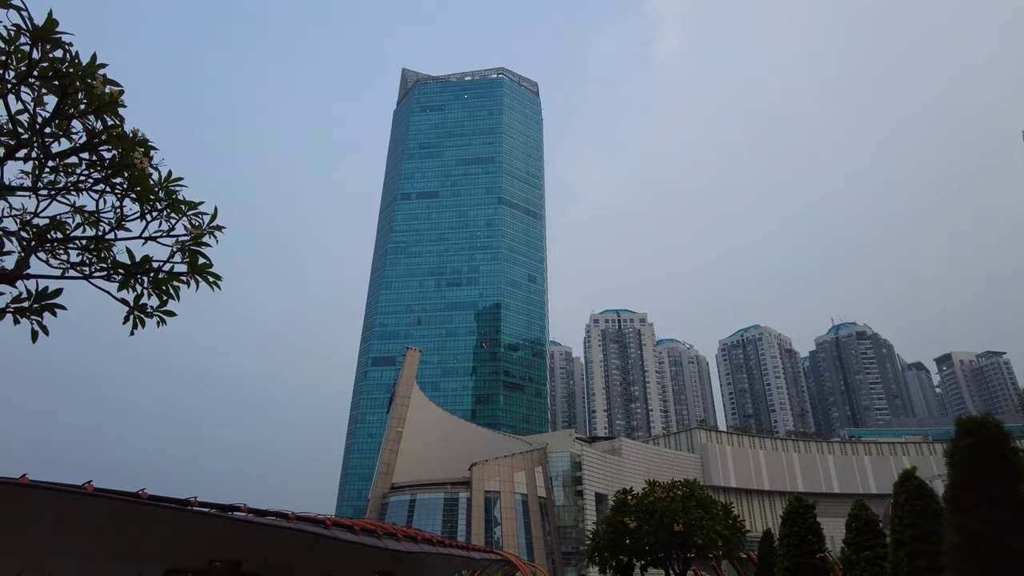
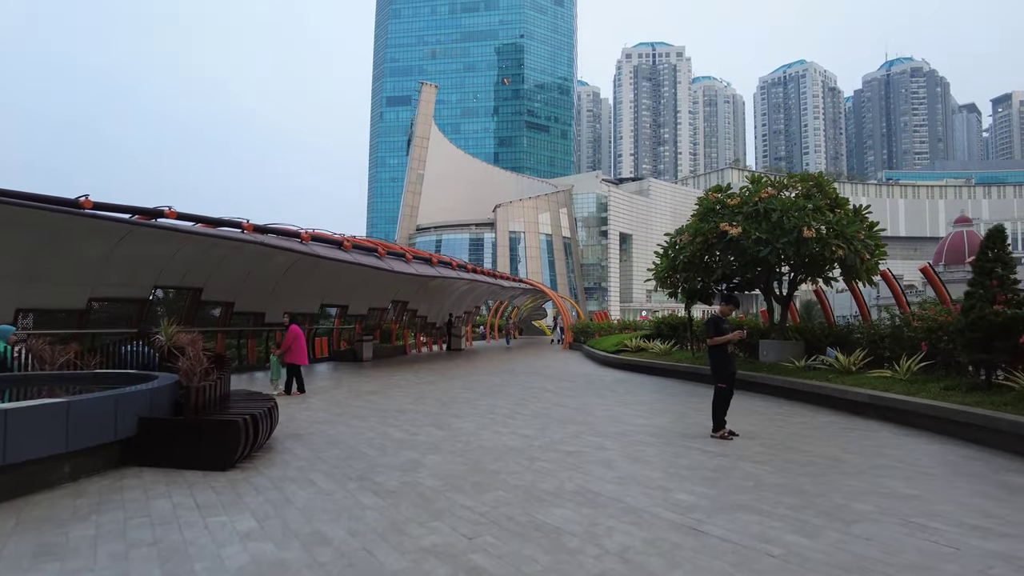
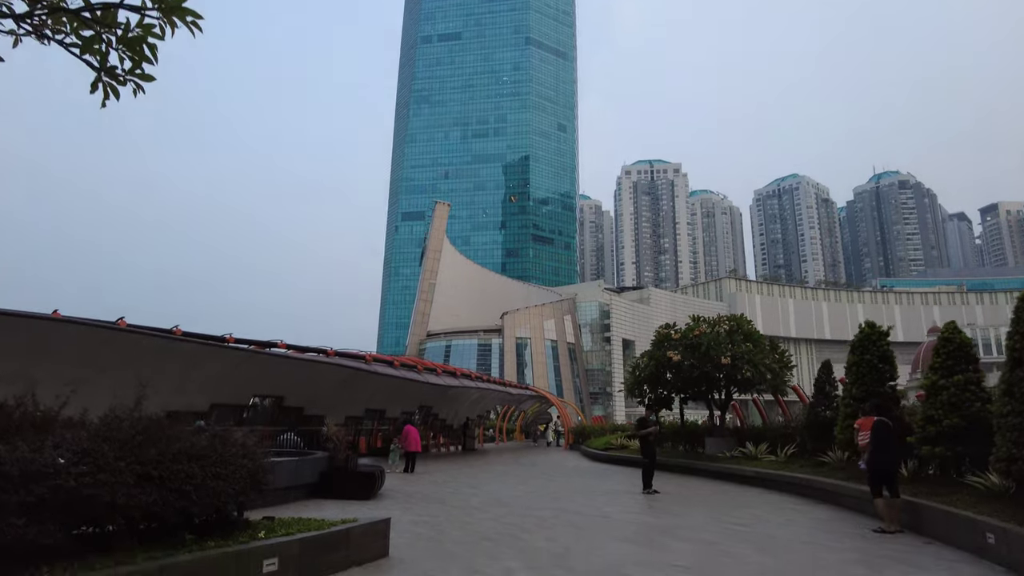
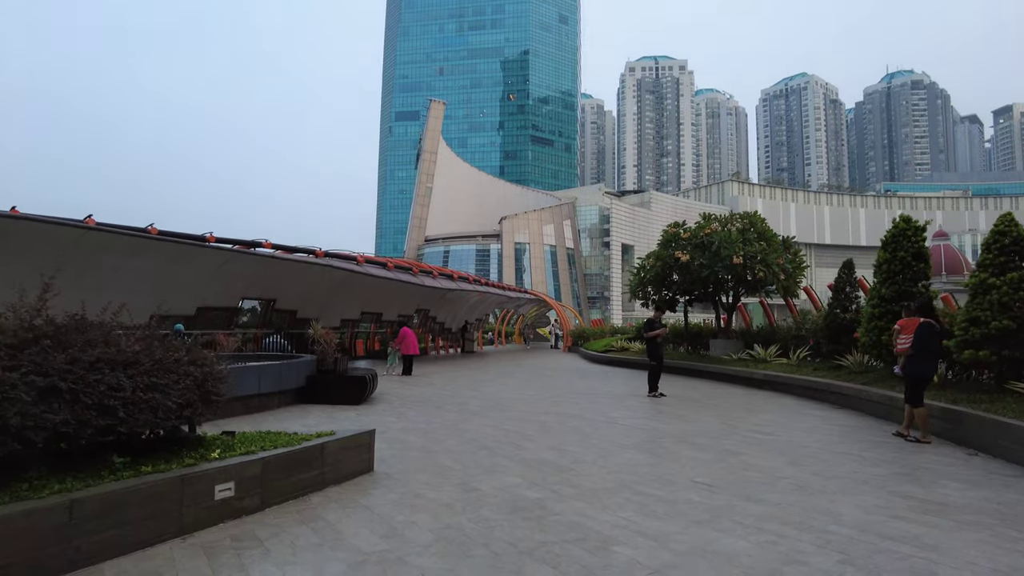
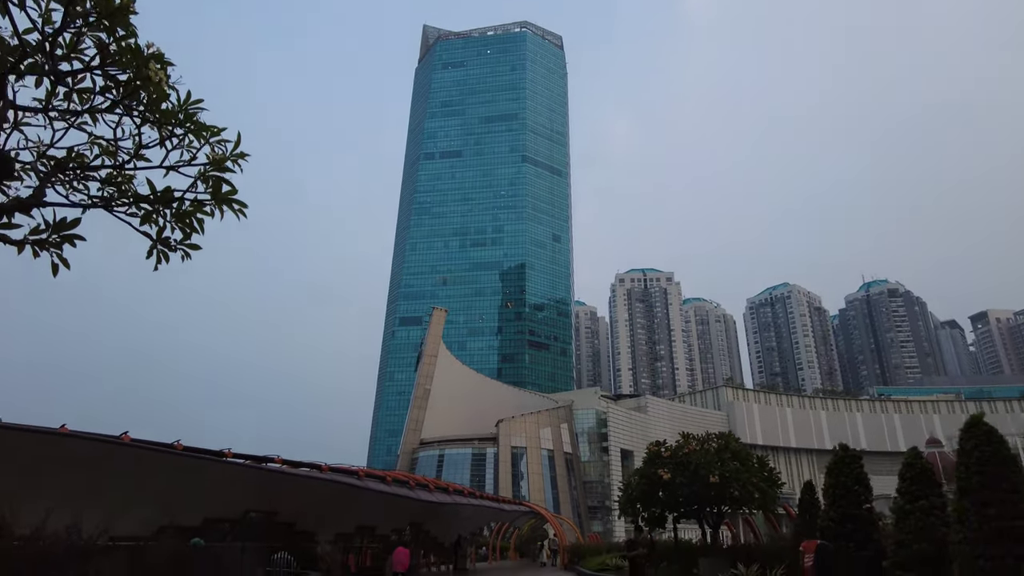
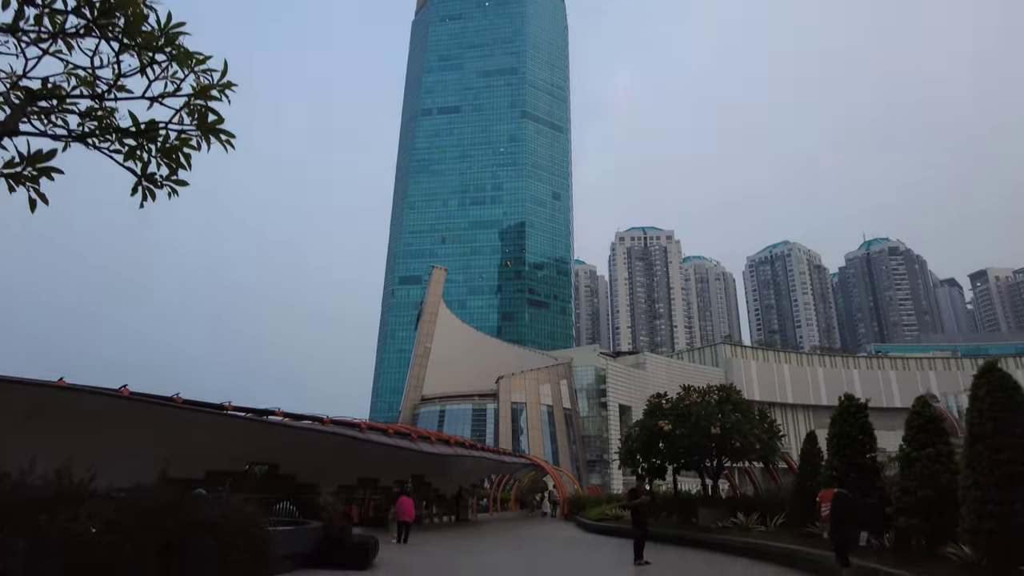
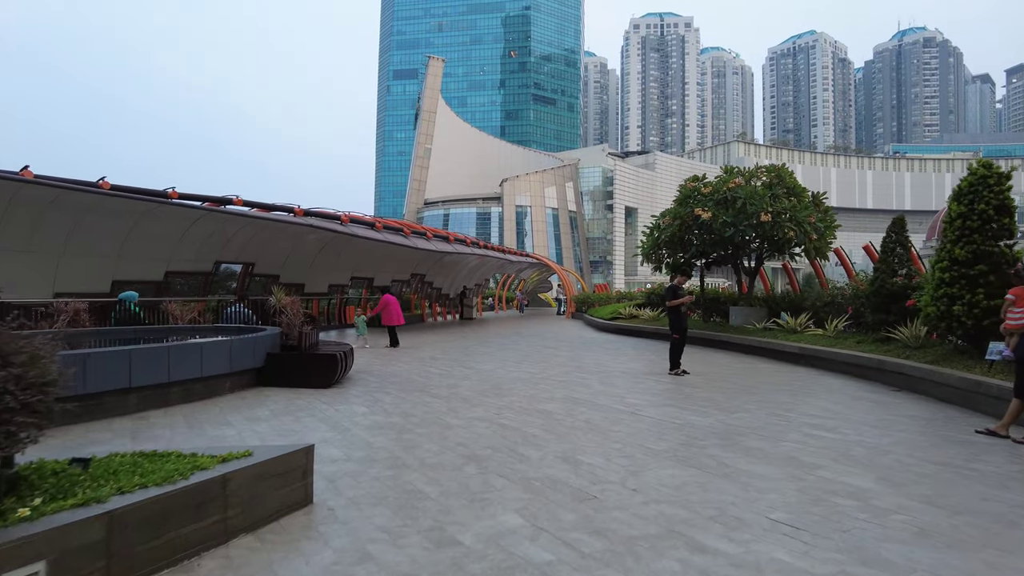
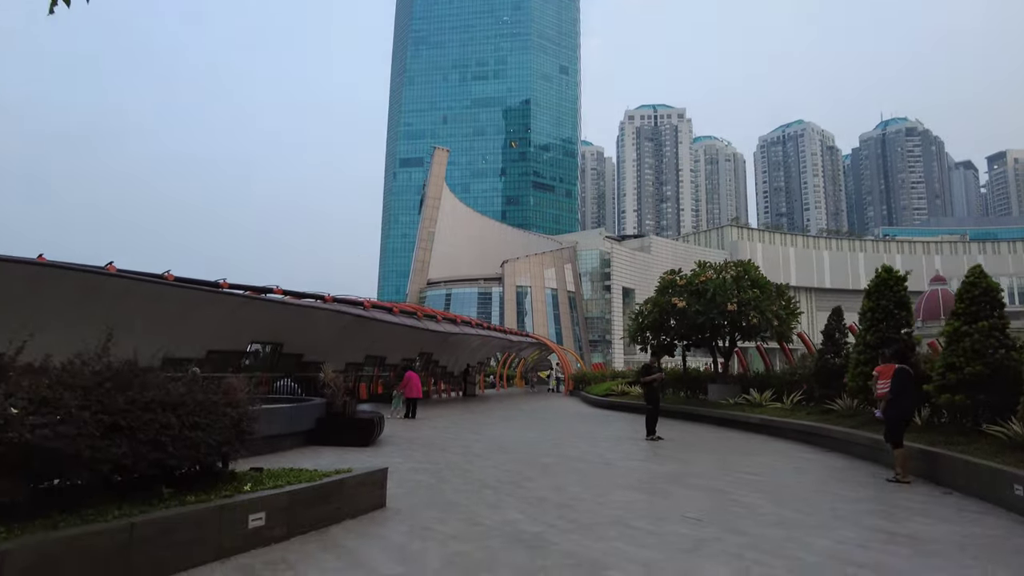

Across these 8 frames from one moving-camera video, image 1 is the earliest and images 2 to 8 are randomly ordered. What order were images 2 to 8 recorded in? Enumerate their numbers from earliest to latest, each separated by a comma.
5, 6, 3, 8, 4, 7, 2
